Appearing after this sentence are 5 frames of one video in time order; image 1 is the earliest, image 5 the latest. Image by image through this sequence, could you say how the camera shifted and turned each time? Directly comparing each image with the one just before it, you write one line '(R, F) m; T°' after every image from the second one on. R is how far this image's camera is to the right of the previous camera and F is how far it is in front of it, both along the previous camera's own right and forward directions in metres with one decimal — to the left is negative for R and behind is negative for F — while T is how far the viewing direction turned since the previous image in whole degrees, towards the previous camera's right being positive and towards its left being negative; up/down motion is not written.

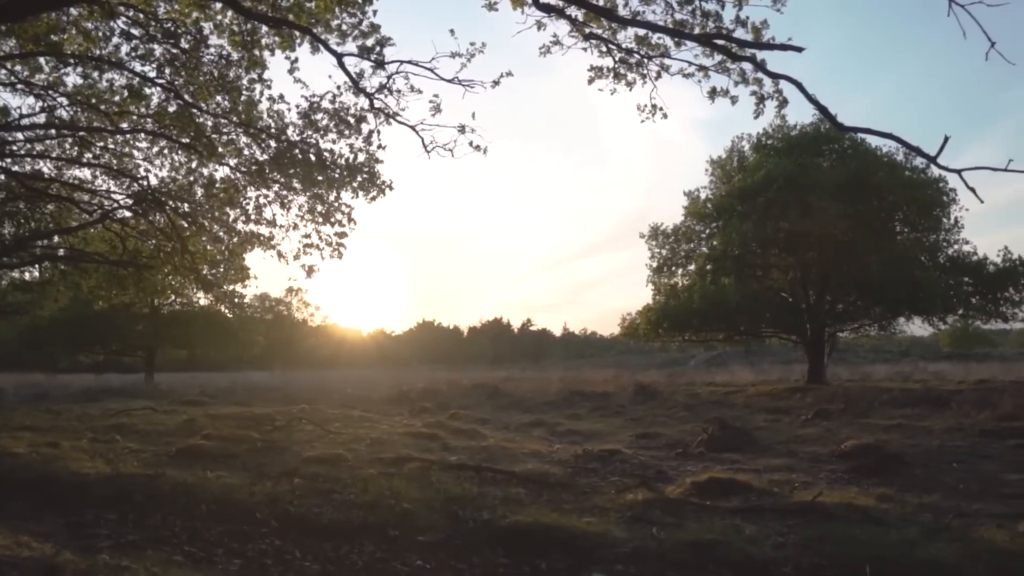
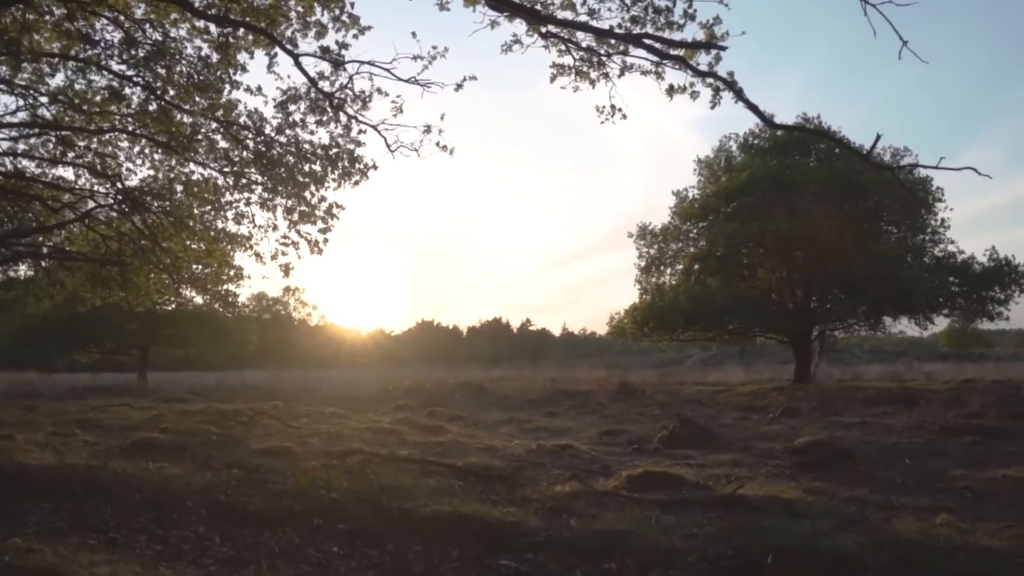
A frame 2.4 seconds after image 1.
(+0.8, -0.2) m; -1°
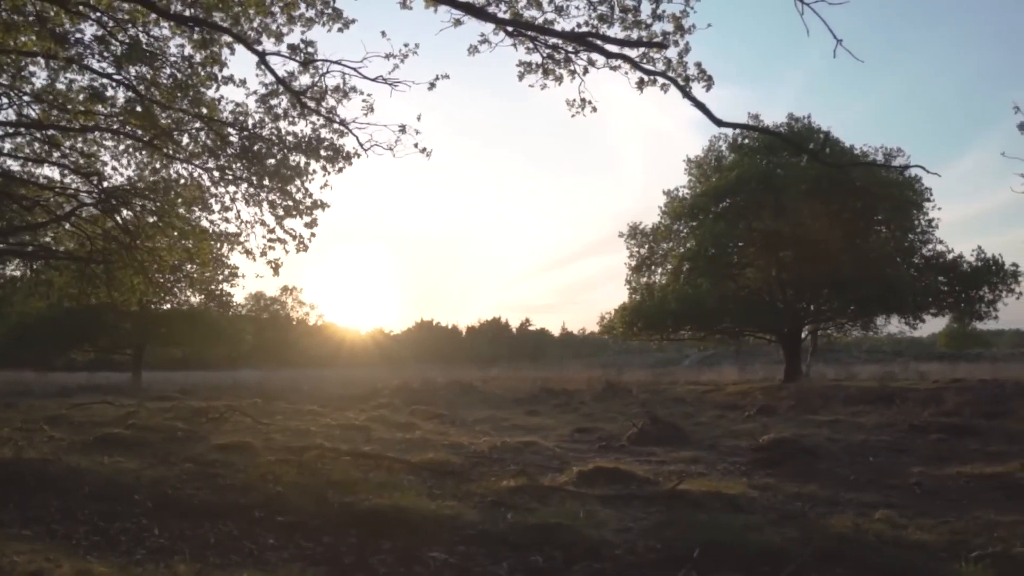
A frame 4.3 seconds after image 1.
(+0.7, -0.1) m; -1°
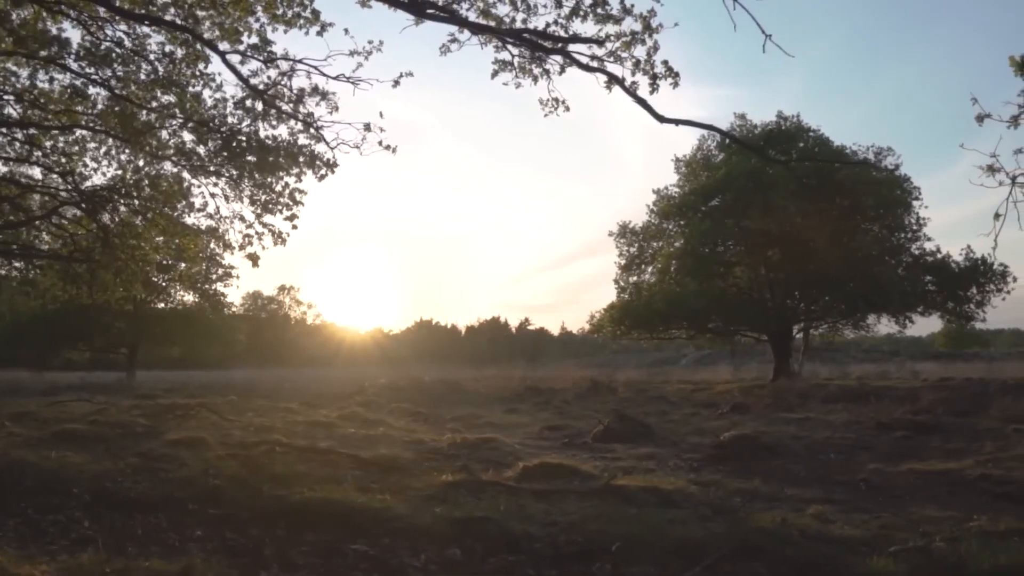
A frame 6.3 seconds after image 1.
(+0.7, 0.0) m; -1°
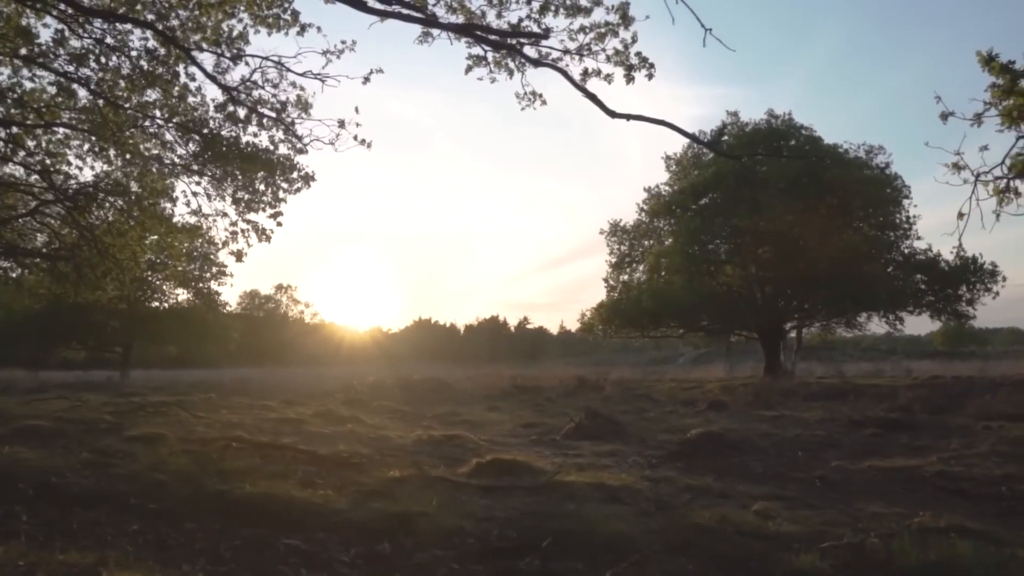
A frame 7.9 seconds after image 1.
(+0.6, 0.0) m; -1°
